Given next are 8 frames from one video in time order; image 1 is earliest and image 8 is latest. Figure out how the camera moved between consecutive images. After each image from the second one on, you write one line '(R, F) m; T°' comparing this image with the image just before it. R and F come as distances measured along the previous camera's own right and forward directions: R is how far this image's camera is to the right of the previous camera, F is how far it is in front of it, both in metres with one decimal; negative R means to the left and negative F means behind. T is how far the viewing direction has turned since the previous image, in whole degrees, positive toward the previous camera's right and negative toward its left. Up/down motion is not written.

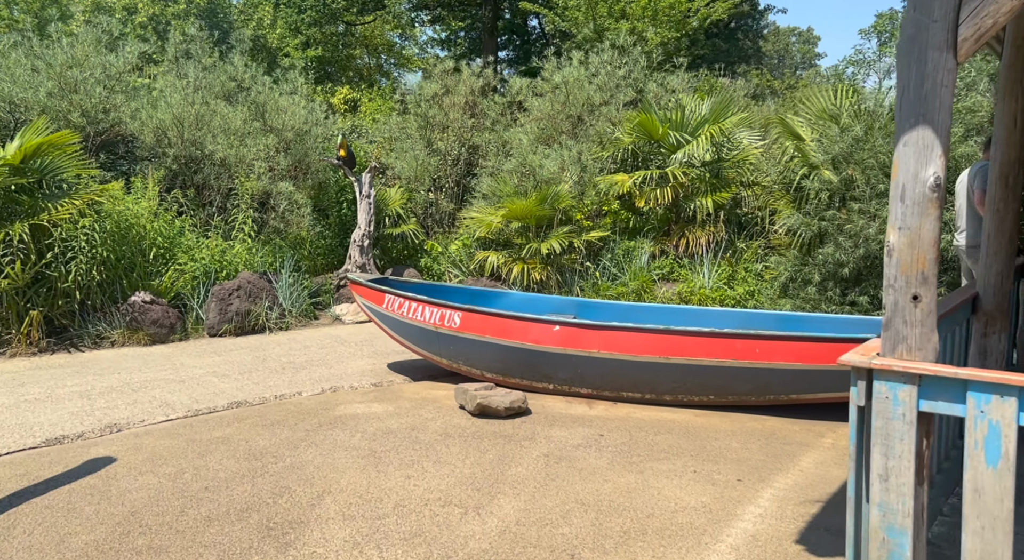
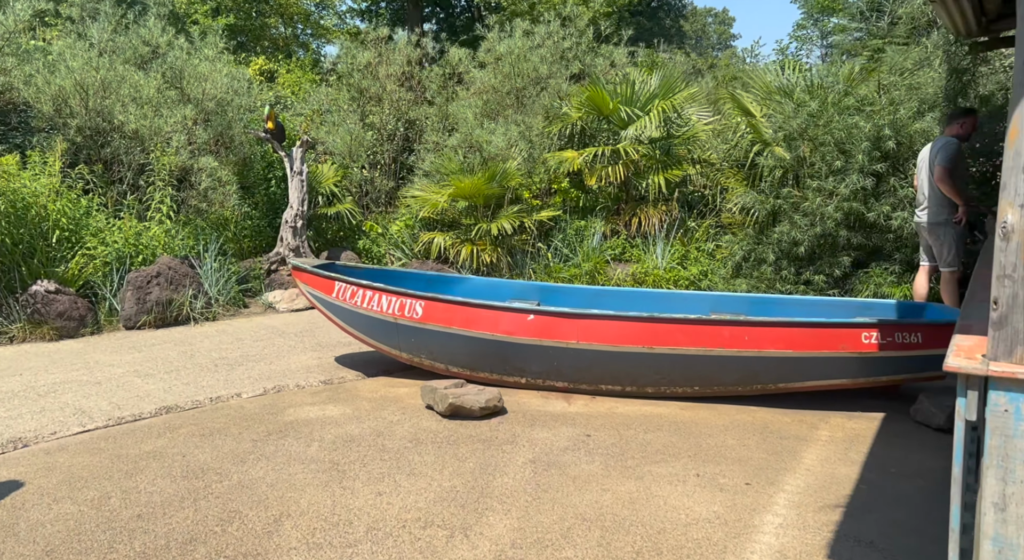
(-0.3, +0.5) m; +6°
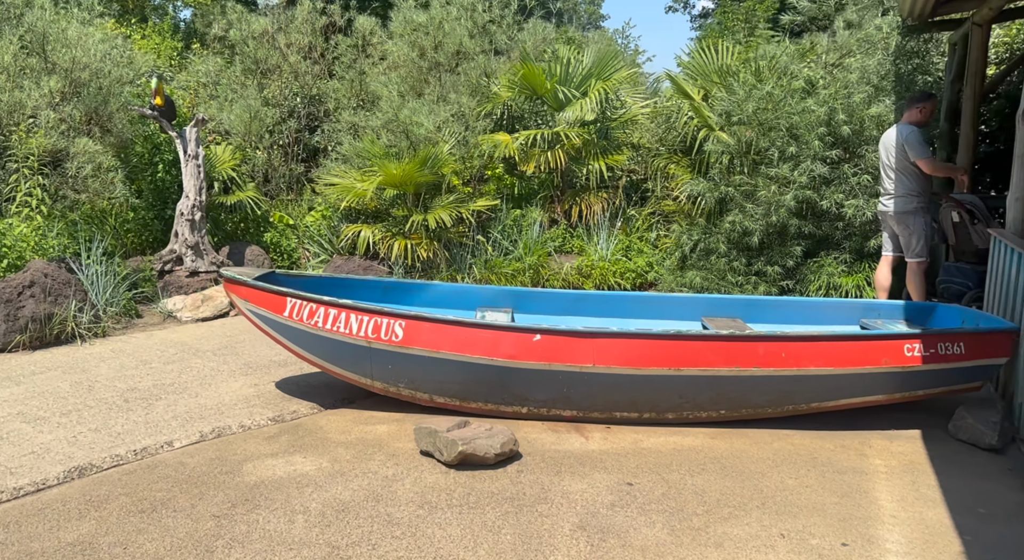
(-0.6, +0.8) m; +9°
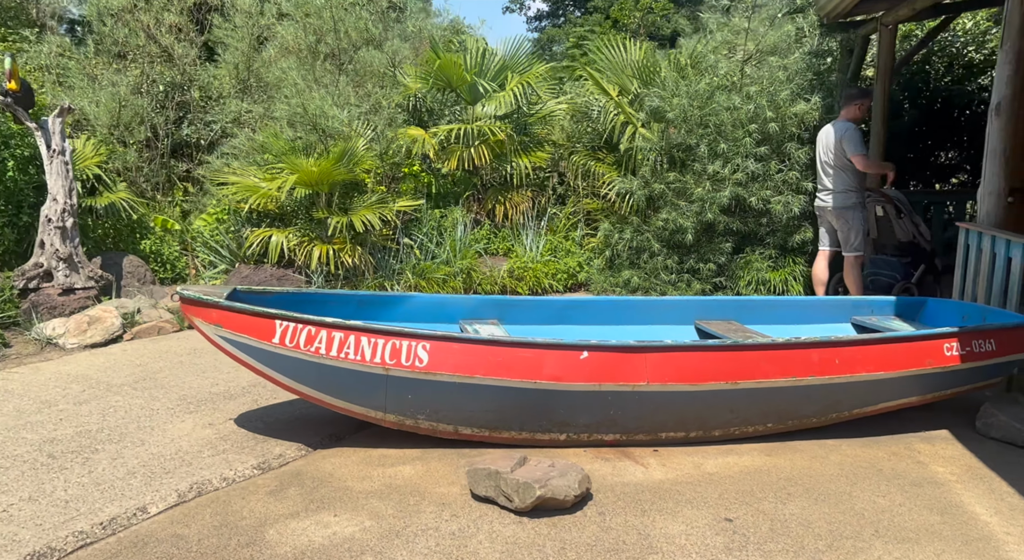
(-0.9, +0.6) m; +12°
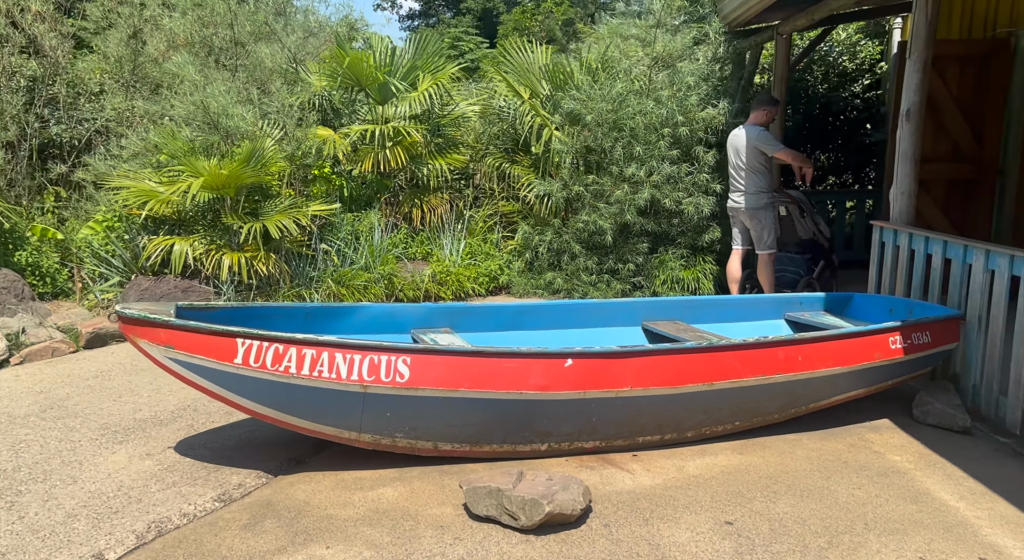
(-0.5, +0.1) m; +9°
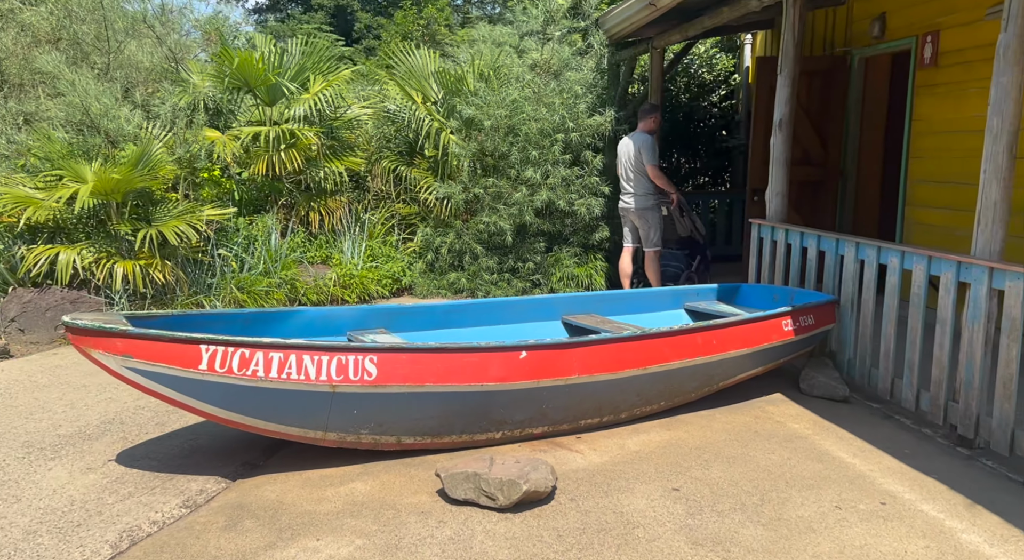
(-0.5, -0.2) m; +10°
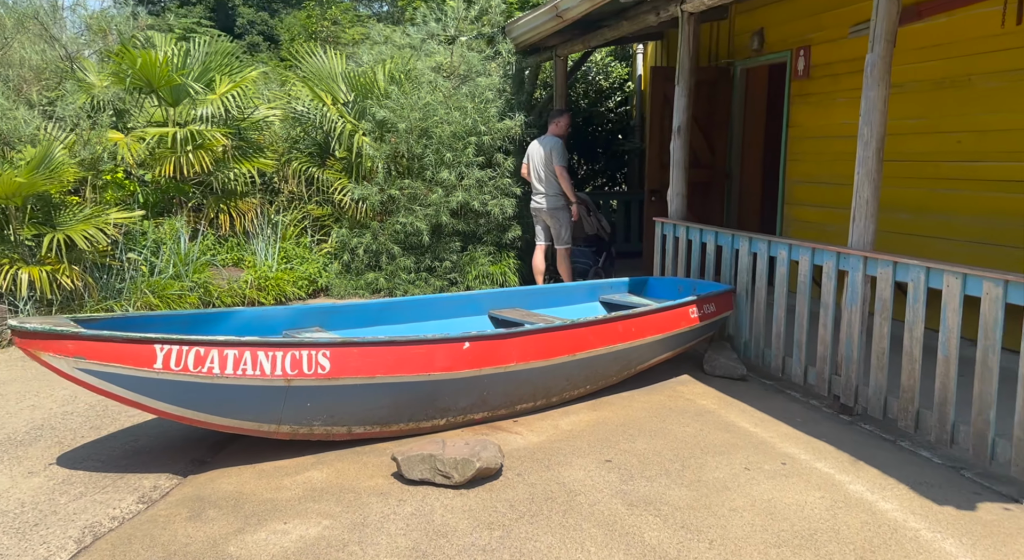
(-0.2, -0.3) m; +8°
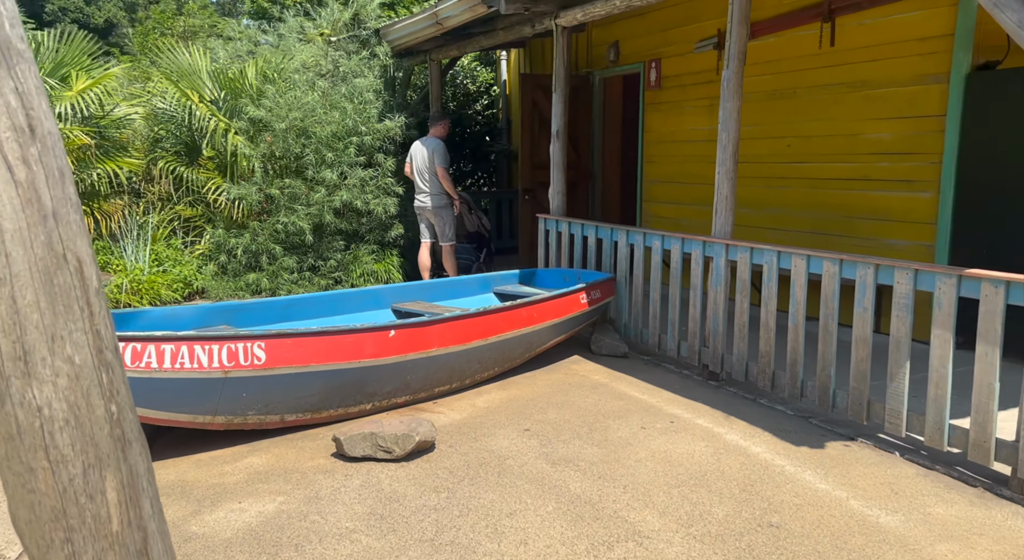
(-0.4, -0.4) m; +11°
